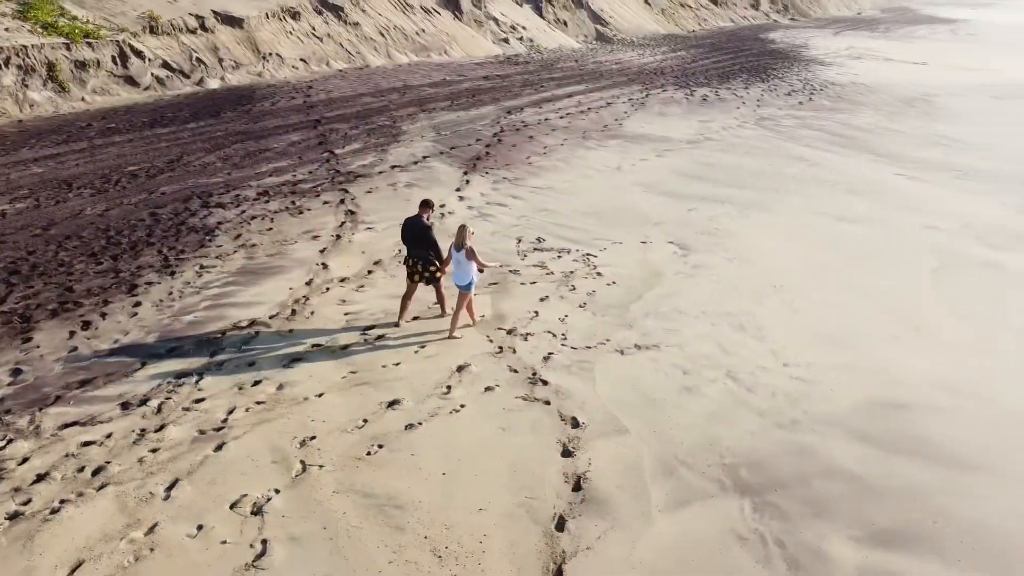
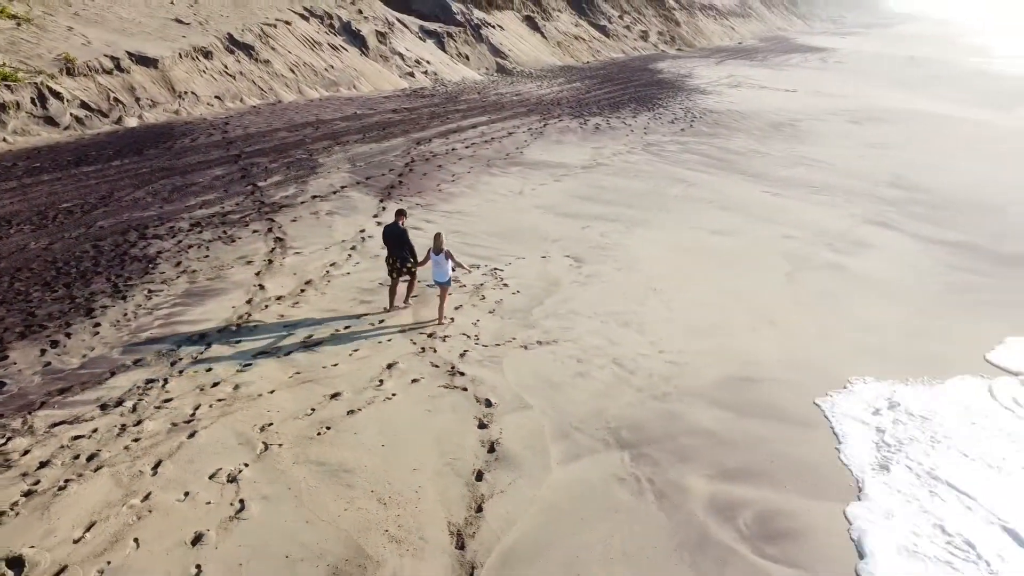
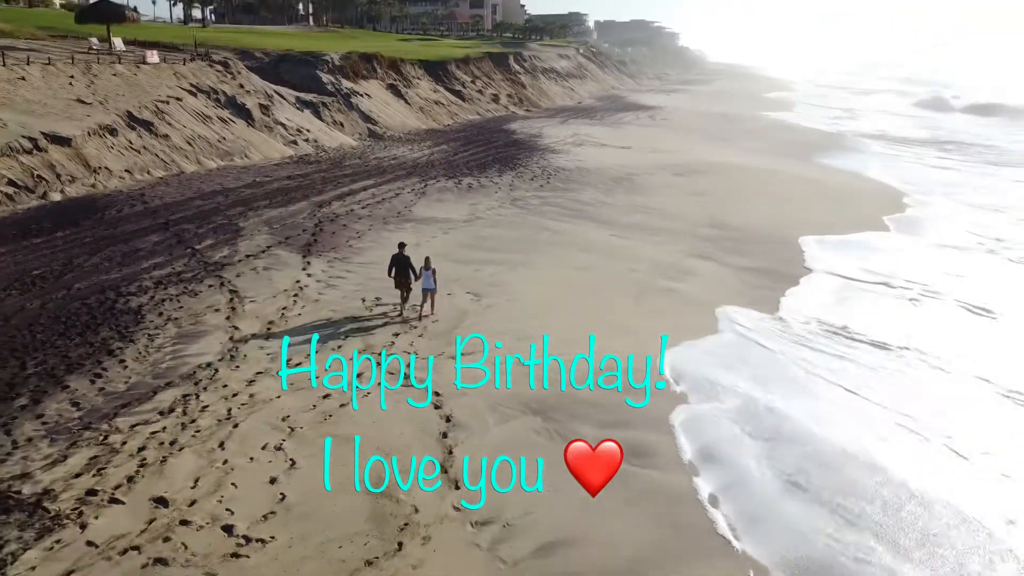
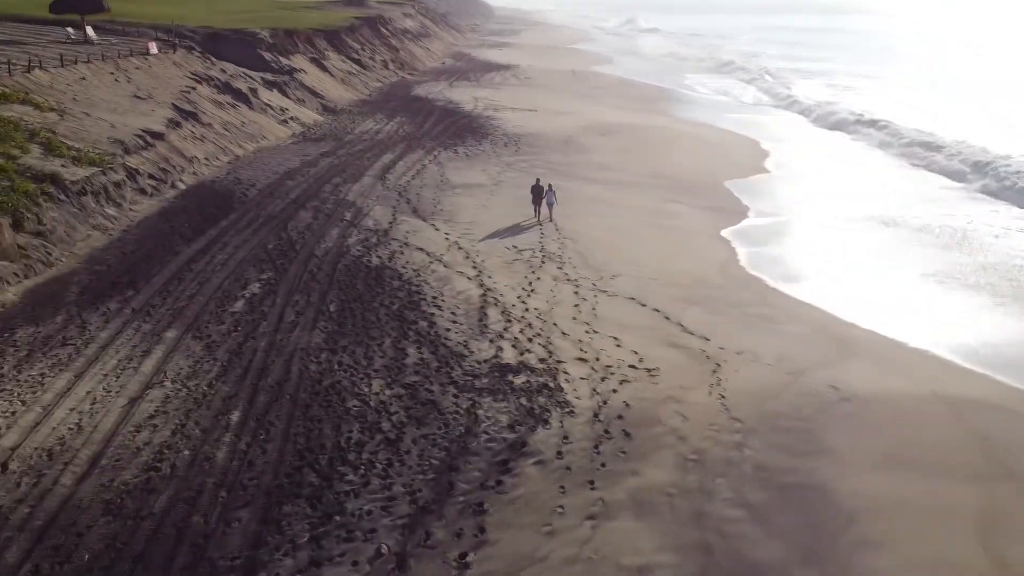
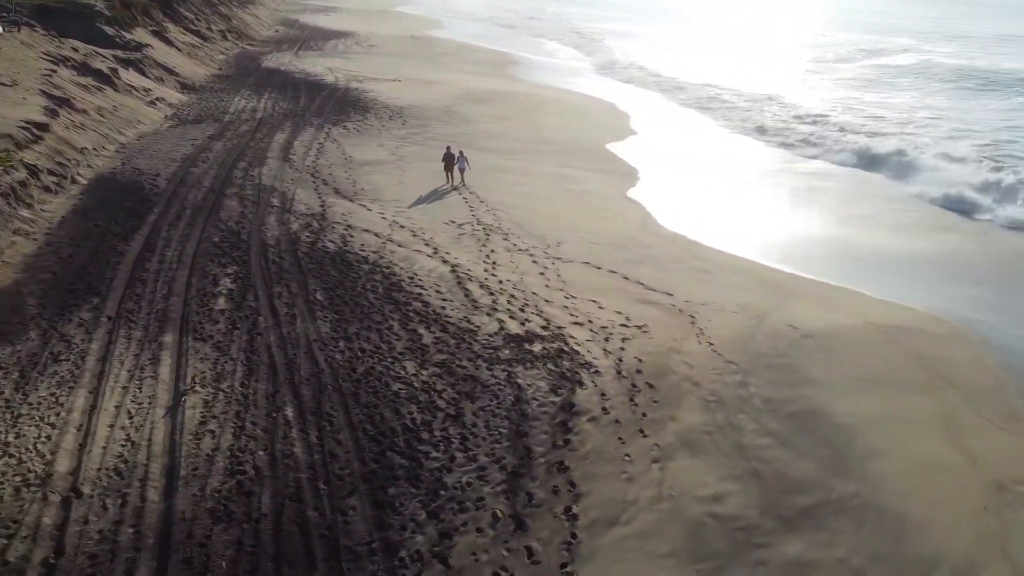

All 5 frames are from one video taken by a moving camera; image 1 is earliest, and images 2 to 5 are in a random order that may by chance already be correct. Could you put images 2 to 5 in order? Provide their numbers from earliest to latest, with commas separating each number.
2, 3, 4, 5
